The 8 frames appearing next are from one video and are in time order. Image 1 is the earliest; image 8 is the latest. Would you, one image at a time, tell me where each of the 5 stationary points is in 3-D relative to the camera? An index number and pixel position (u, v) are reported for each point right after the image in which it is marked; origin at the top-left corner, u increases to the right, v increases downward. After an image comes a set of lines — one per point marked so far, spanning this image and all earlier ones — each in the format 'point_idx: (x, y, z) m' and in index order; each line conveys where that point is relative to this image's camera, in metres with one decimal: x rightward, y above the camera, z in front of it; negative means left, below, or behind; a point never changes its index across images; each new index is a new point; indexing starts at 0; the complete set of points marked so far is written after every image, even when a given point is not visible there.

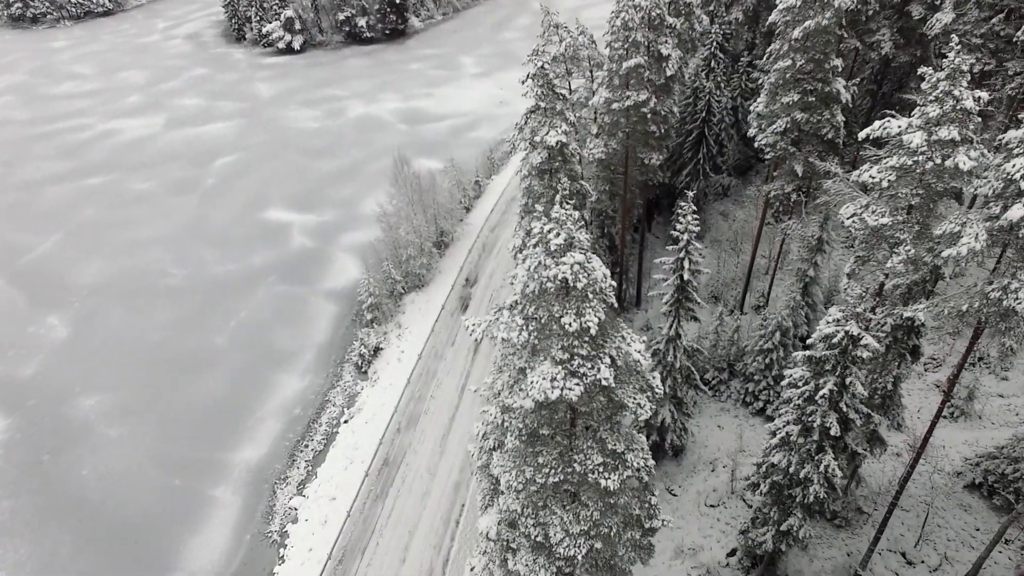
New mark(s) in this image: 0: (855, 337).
0: (+6.3, -0.9, +11.3) m
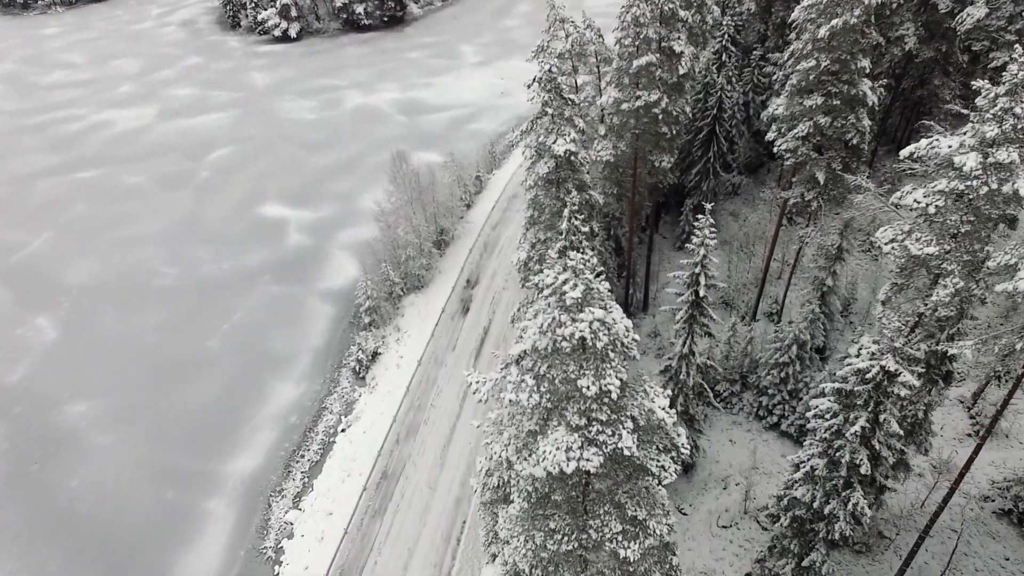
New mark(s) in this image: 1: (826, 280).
0: (+6.4, -1.4, +10.4) m
1: (+9.8, +0.3, +19.4) m
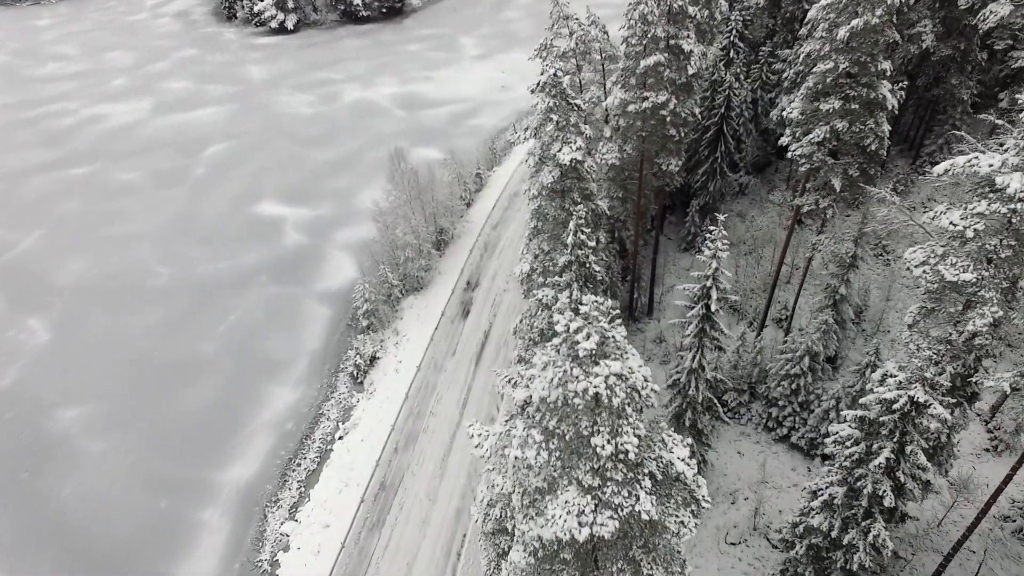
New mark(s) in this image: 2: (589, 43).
0: (+6.4, -1.8, +9.7) m
1: (+9.9, 0.0, +18.7) m
2: (+2.4, +7.6, +19.1) m
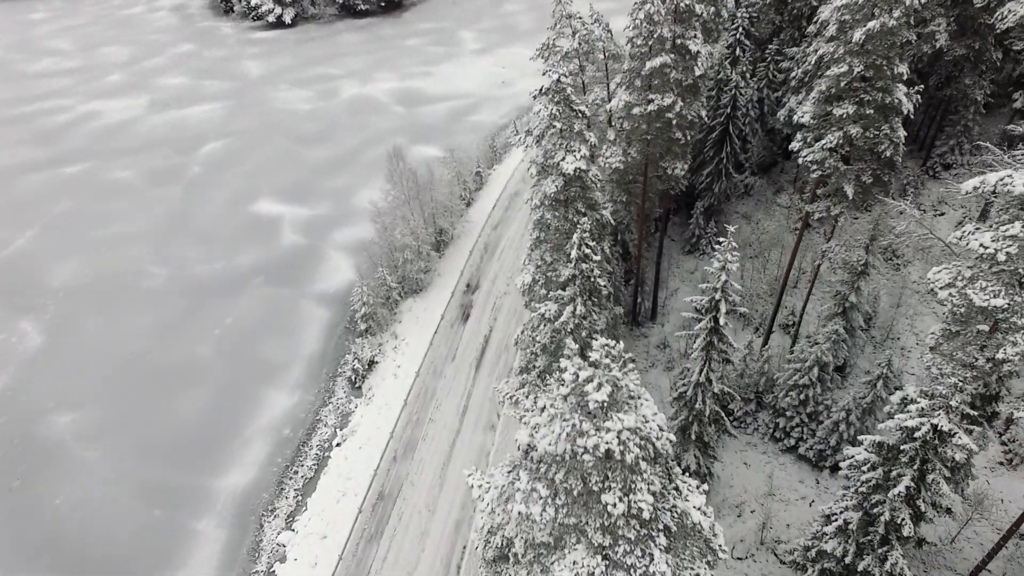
0: (+6.5, -2.2, +9.2) m
1: (+9.9, -0.2, +18.2) m
2: (+2.4, +7.4, +18.5) m
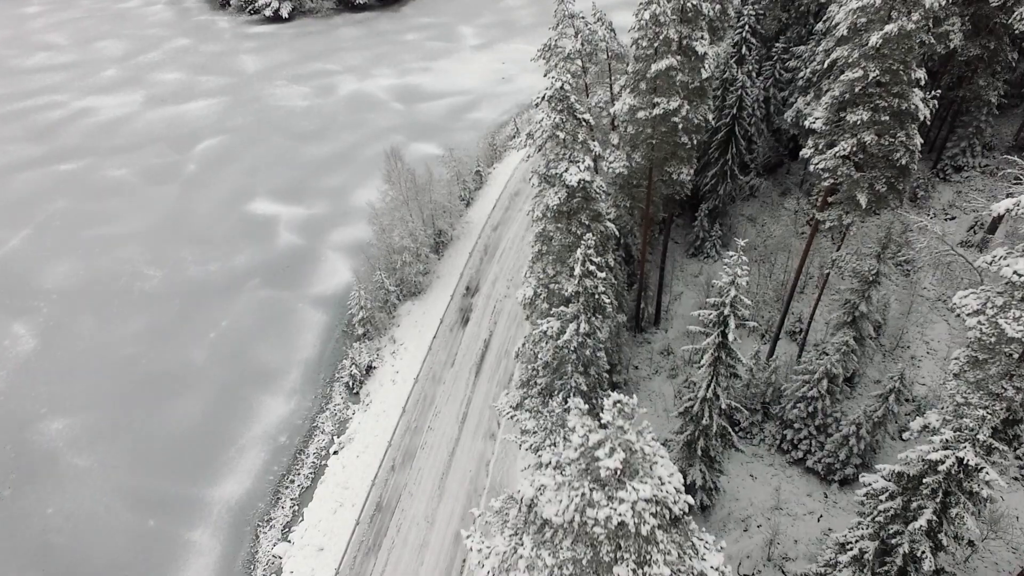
0: (+6.5, -2.5, +8.7) m
1: (+9.9, -0.5, +17.7) m
2: (+2.4, +7.1, +17.9) m
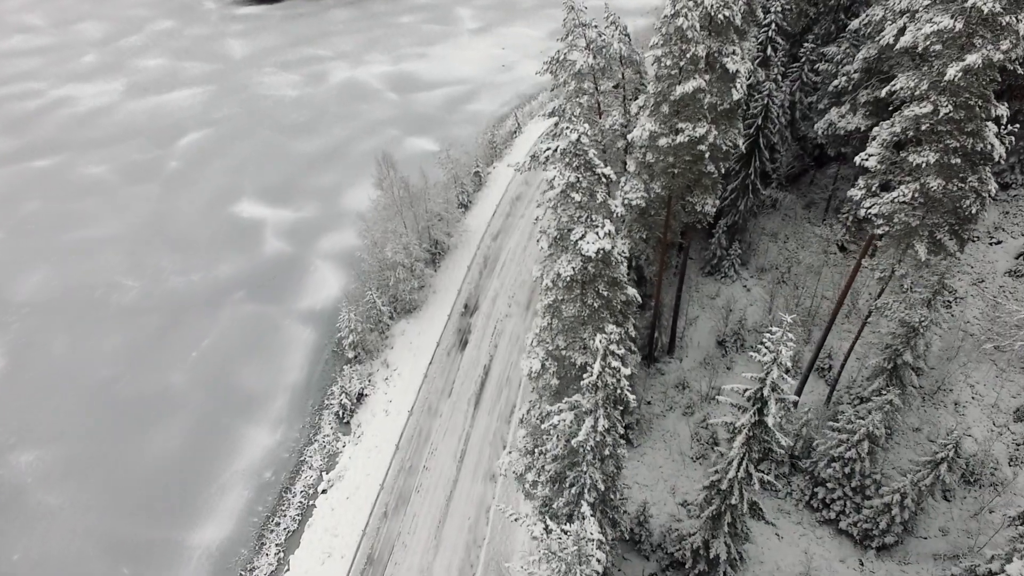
0: (+6.6, -4.1, +6.9) m
1: (+10.0, -1.7, +15.8) m
2: (+2.5, +5.9, +15.7) m
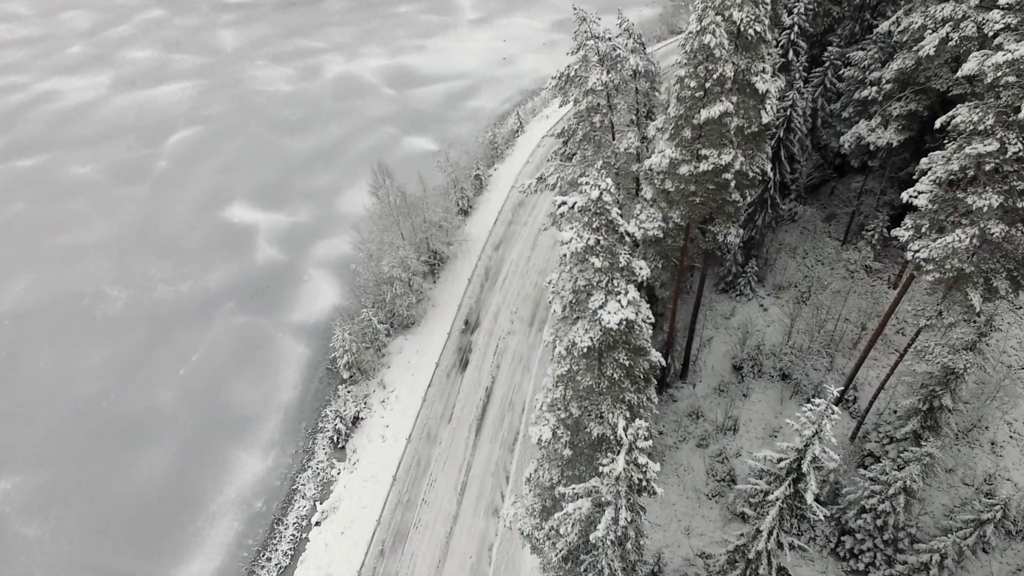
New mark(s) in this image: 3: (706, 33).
0: (+6.7, -5.2, +5.7) m
1: (+10.1, -2.6, +14.5) m
2: (+2.6, +5.0, +14.2) m
3: (+3.8, +5.0, +12.1) m
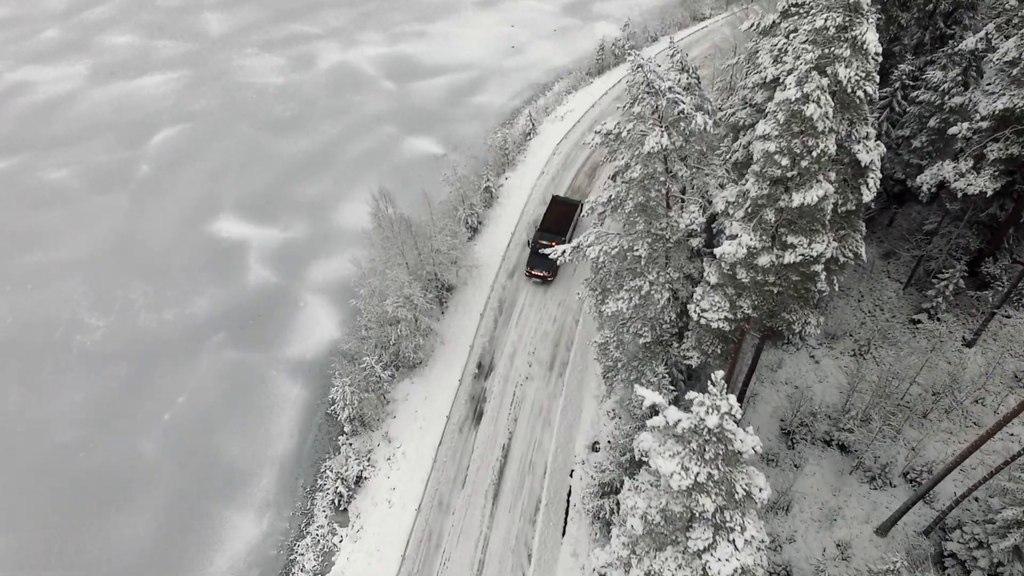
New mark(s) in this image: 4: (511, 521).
0: (+7.4, -7.7, +3.5) m
1: (+10.8, -4.7, +12.2) m
2: (+3.3, +2.9, +11.5) m
3: (+4.5, +2.8, +9.3) m
4: (0.0, -7.3, +19.2) m
